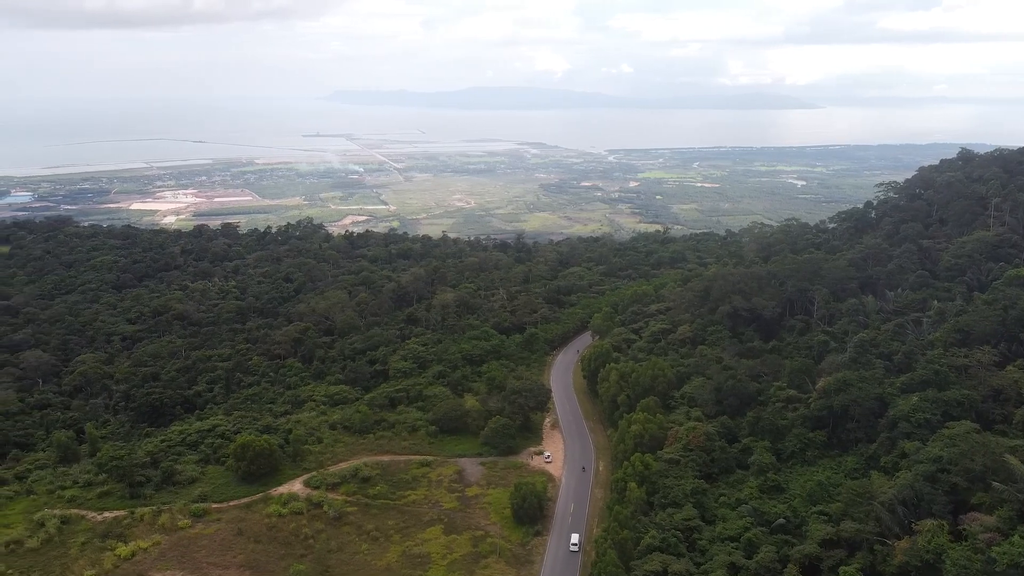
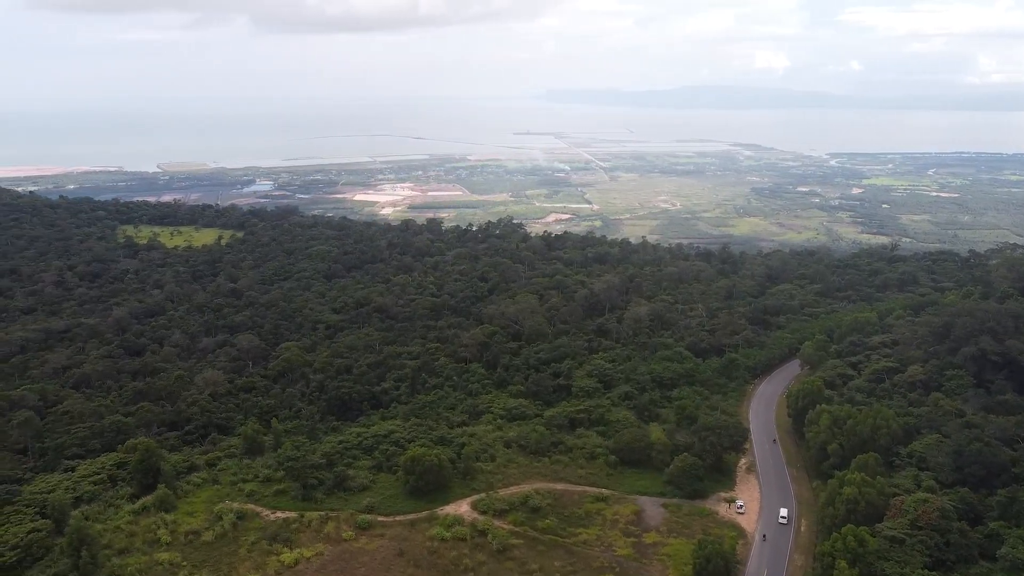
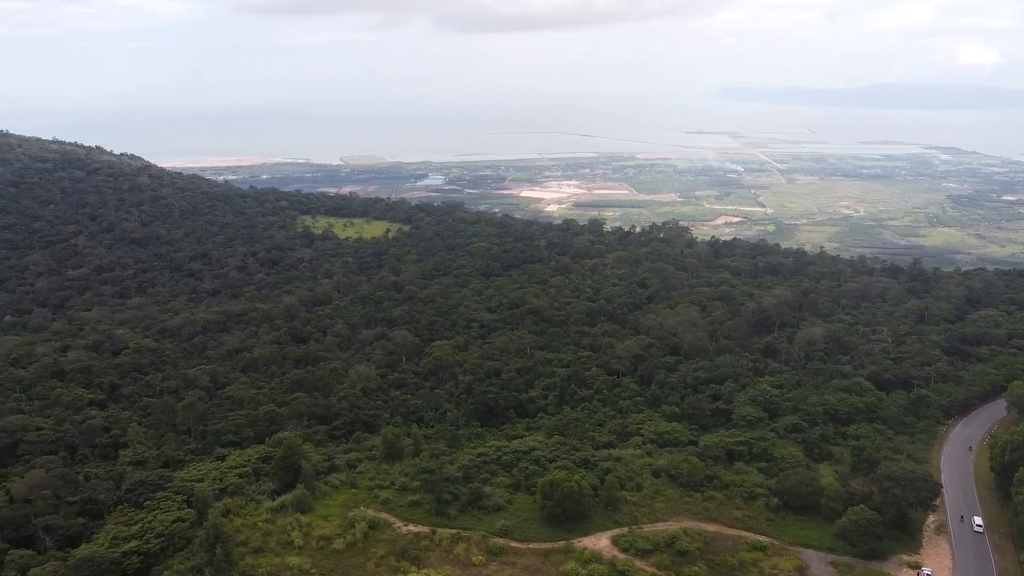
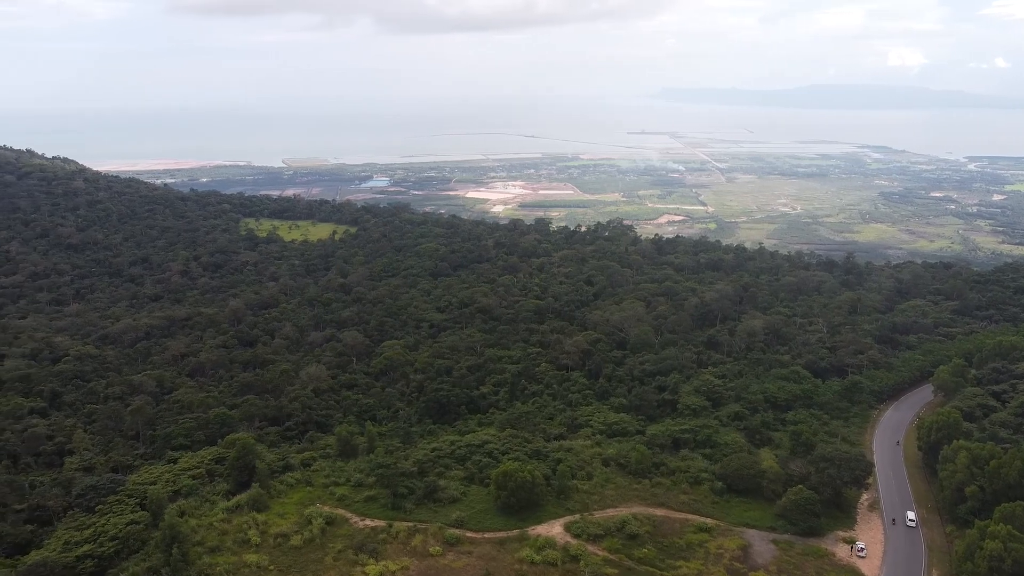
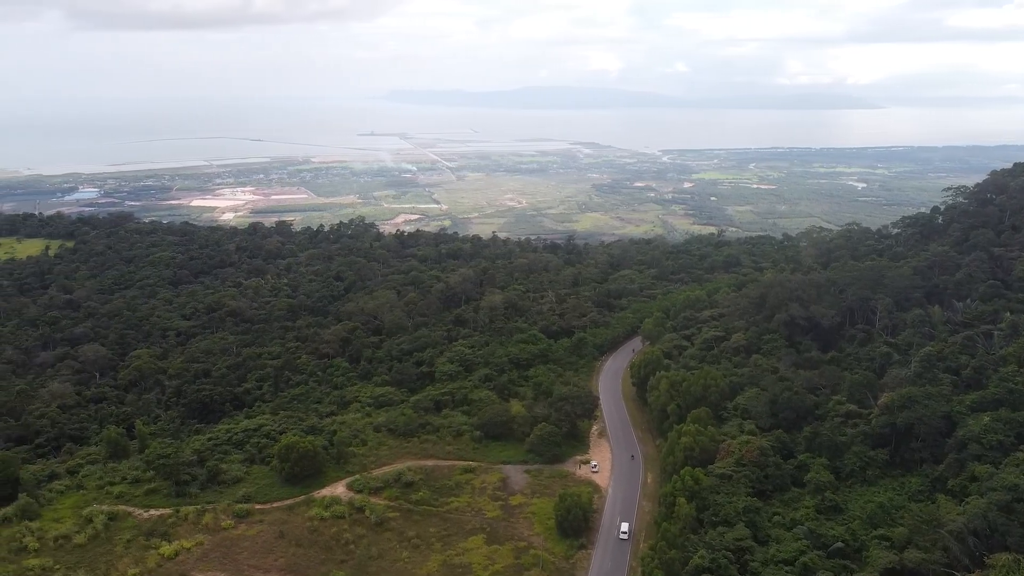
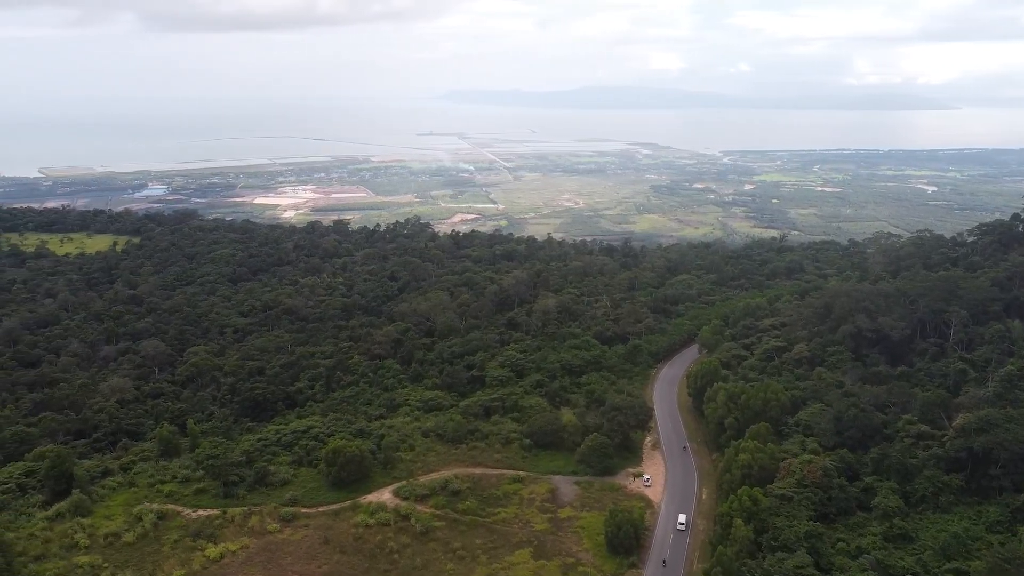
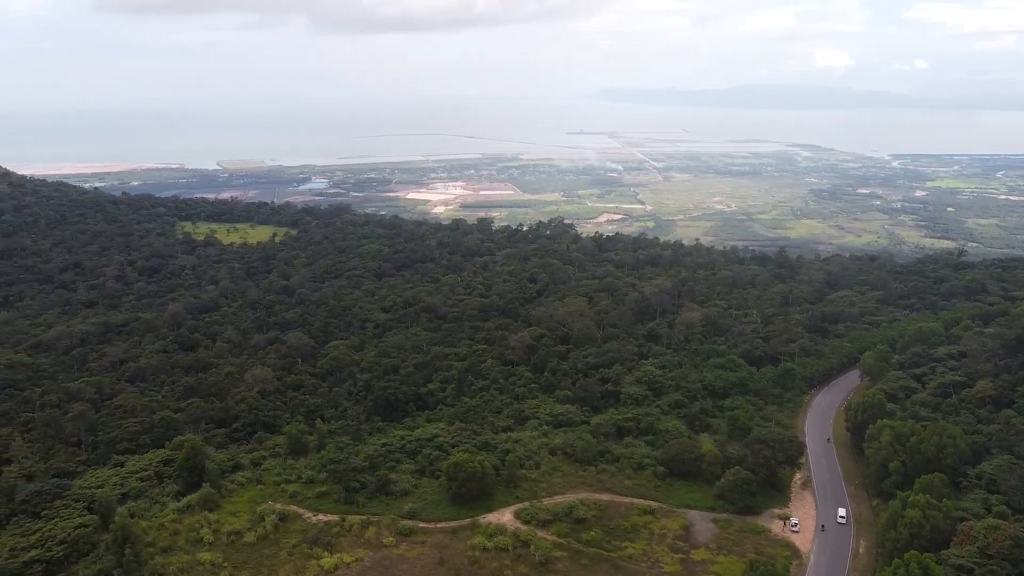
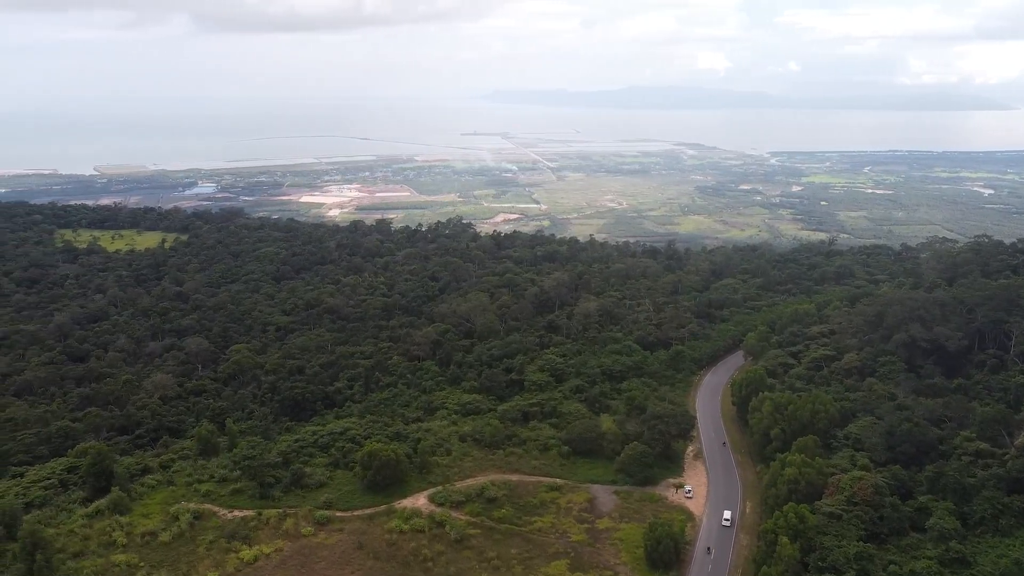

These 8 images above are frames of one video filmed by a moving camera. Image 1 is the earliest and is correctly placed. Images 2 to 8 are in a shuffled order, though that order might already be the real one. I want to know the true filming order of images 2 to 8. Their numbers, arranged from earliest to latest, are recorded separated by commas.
5, 6, 8, 2, 7, 4, 3
